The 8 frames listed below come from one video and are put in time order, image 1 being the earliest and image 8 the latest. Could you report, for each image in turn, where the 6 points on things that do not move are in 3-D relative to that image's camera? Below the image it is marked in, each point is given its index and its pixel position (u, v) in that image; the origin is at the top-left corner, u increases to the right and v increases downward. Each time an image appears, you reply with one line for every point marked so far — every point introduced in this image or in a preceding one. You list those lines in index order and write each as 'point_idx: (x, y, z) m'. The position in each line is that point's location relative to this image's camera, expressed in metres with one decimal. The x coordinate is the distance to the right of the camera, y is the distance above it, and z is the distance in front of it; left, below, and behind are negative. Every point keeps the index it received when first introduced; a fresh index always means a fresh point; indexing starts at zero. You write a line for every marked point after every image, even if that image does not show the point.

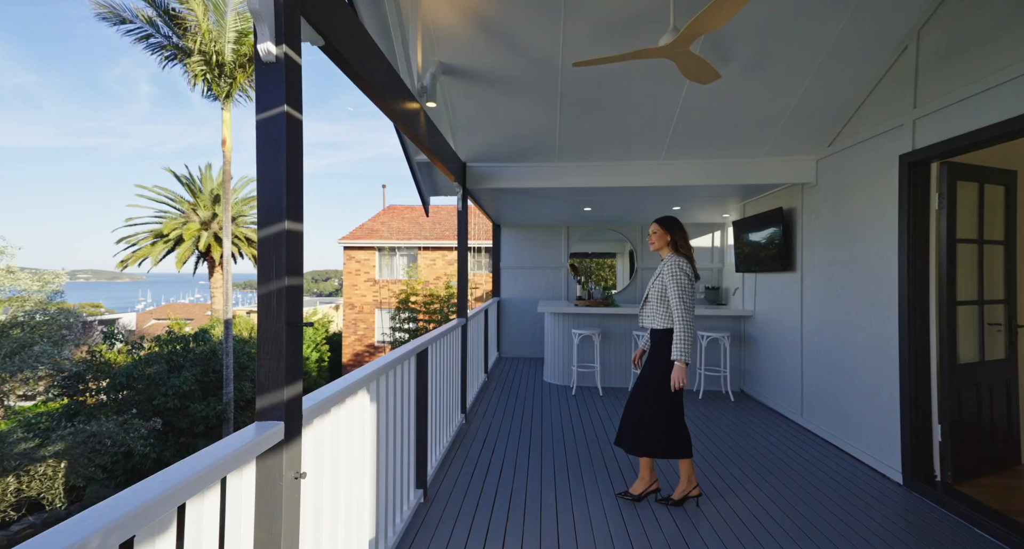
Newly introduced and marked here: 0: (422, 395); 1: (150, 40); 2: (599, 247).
0: (-0.6, -0.7, +2.6) m
1: (-7.2, +4.7, +8.2) m
2: (+1.5, +0.5, +7.1) m
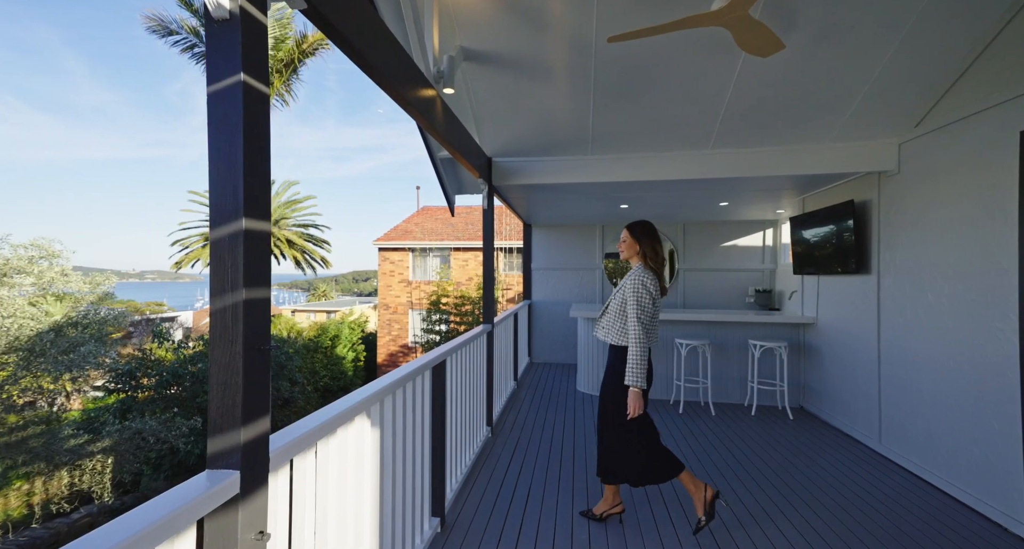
0: (-0.4, -0.8, +2.3) m
1: (-6.6, +4.7, +8.5) m
2: (+2.0, +0.5, +6.7) m
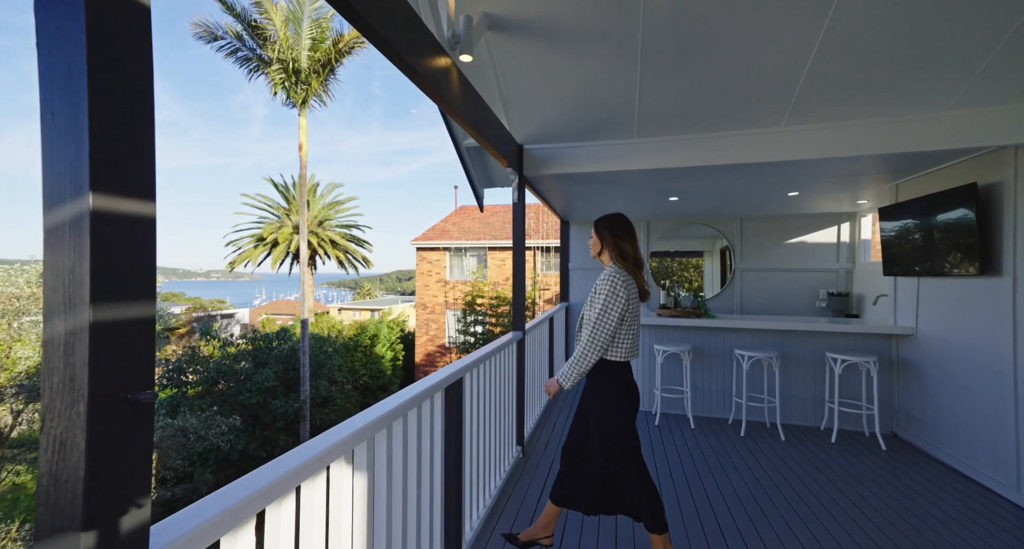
0: (-0.3, -0.8, +2.0) m
1: (-5.8, +4.7, +8.7) m
2: (+2.5, +0.4, +6.1) m
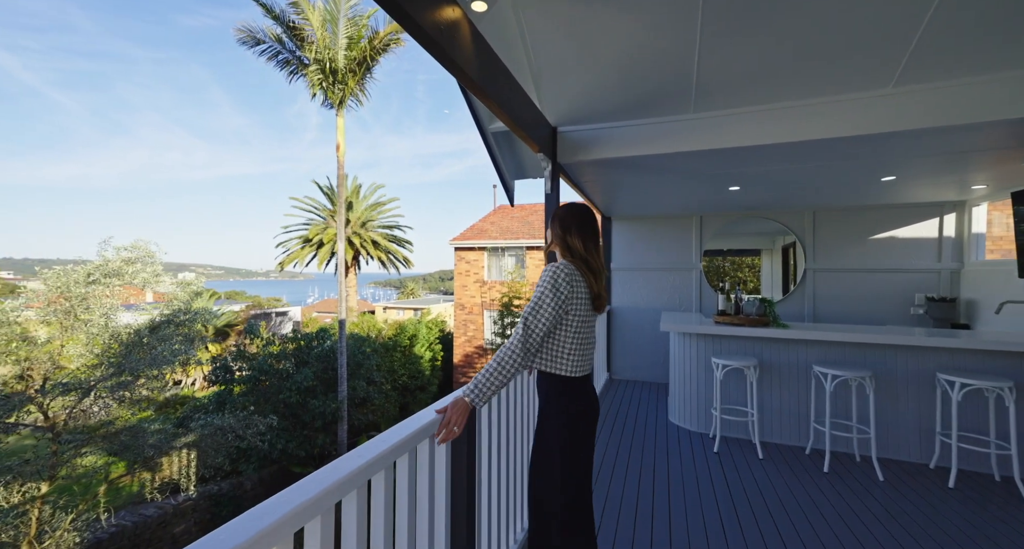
0: (-0.2, -0.8, +1.6) m
1: (-5.0, +4.7, +8.9) m
2: (+3.0, +0.4, +5.4) m
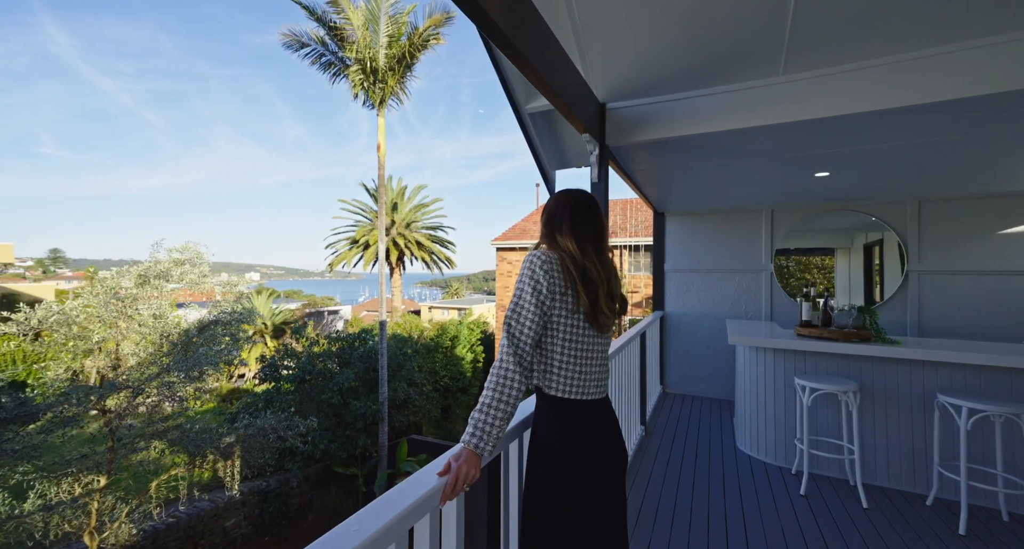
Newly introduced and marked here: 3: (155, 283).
0: (-0.1, -0.8, +1.2) m
1: (-4.1, +4.7, +8.9) m
2: (+3.5, +0.4, +4.7) m
3: (-5.7, -0.1, +6.6) m
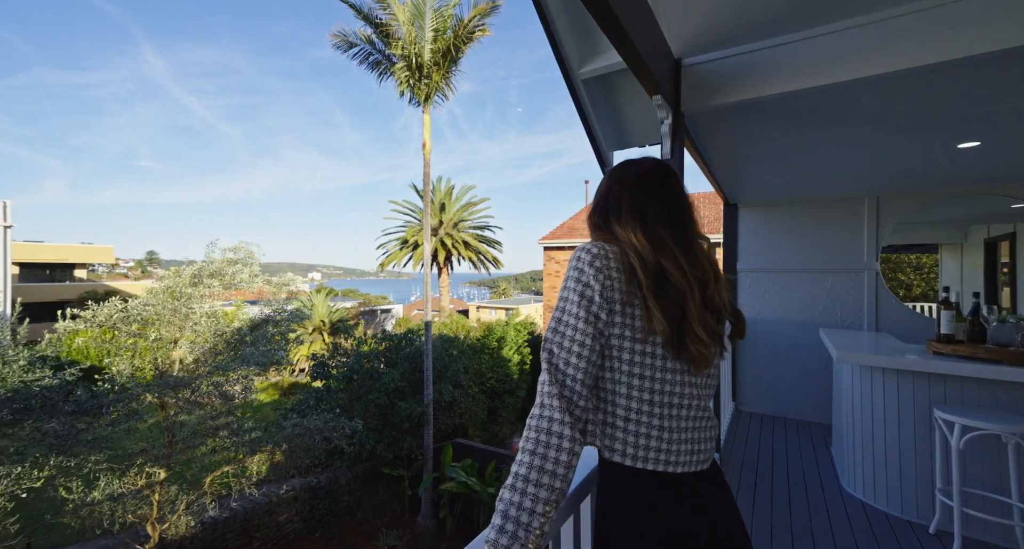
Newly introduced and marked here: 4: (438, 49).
0: (0.0, -0.8, +0.8) m
1: (-3.1, +4.7, +8.9) m
2: (+4.0, +0.4, +3.8) m
3: (-5.0, -0.1, +6.8) m
4: (-1.6, +4.7, +8.7) m
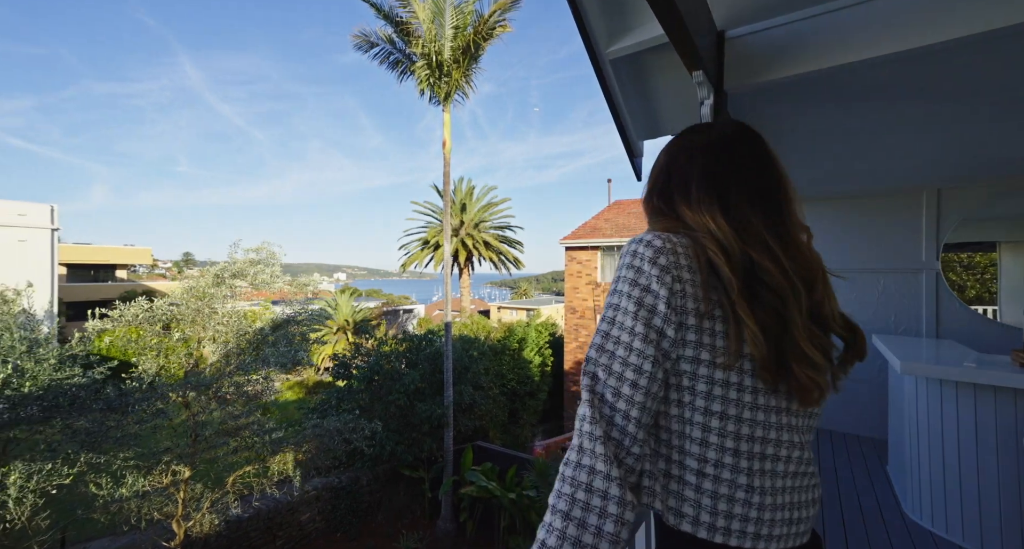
0: (+0.1, -0.8, +0.6) m
1: (-2.6, +4.7, +8.9) m
2: (+4.2, +0.4, +3.4) m
3: (-4.6, -0.1, +6.8) m
4: (-1.1, +4.7, +8.6) m
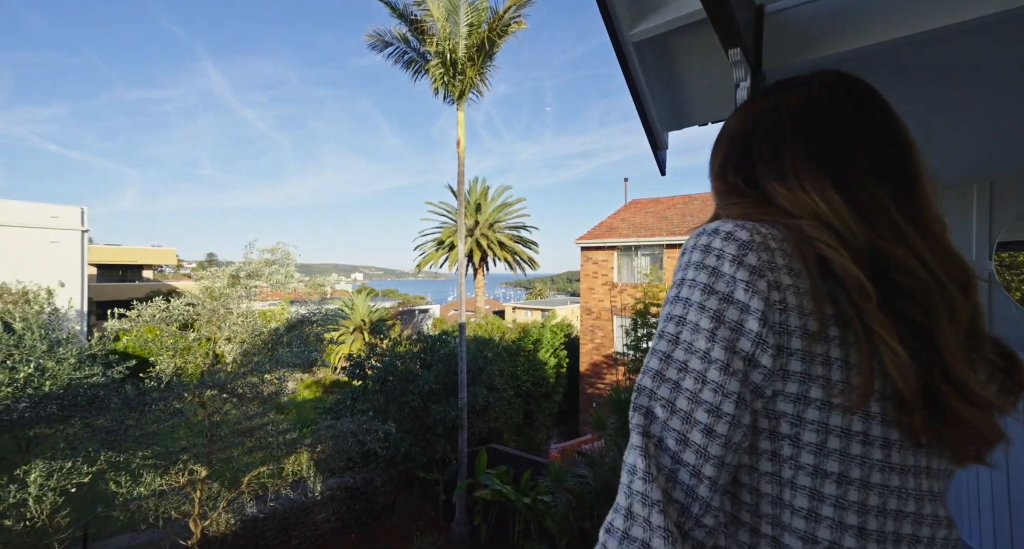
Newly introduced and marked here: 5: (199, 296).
0: (+0.1, -0.8, +0.4) m
1: (-2.3, +4.7, +8.8) m
2: (+4.3, +0.4, +3.1) m
3: (-4.4, -0.1, +6.9) m
4: (-0.8, +4.7, +8.5) m
5: (-4.9, -0.3, +6.4) m
